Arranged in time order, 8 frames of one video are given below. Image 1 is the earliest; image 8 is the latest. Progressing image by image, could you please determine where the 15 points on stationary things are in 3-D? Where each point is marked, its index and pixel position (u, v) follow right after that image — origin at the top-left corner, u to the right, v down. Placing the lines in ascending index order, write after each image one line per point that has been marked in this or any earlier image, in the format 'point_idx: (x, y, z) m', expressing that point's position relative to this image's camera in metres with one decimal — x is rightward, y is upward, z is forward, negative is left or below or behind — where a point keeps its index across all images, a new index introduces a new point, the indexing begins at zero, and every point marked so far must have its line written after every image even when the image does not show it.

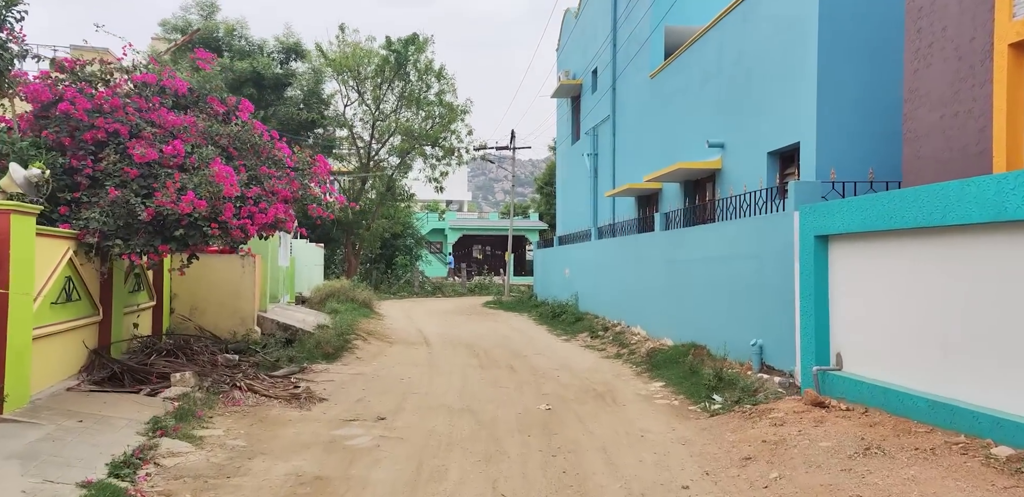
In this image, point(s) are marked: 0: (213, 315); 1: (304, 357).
0: (-5.0, -1.1, +15.4) m
1: (-3.3, -1.7, +14.5) m
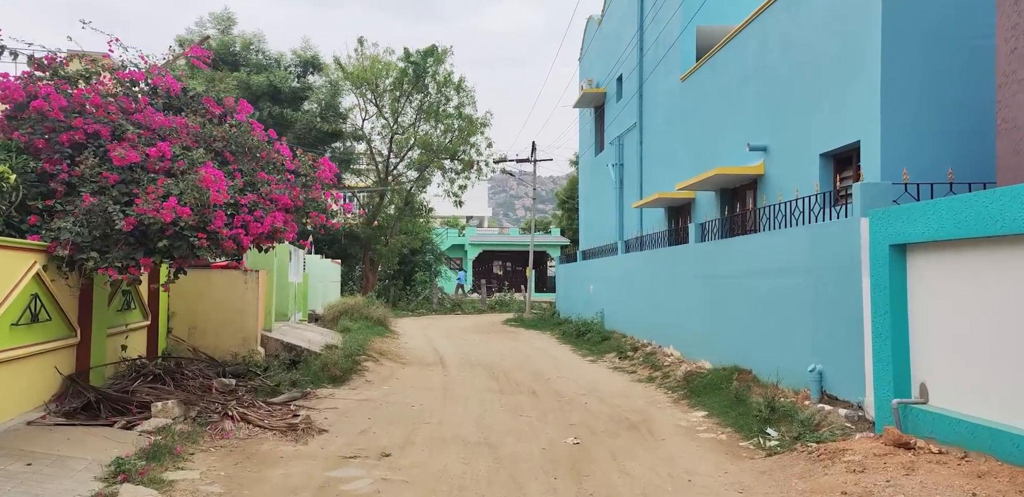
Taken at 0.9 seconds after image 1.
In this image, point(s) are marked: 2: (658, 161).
0: (-4.6, -1.3, +14.3) m
1: (-2.9, -1.9, +13.4) m
2: (+3.0, +1.8, +19.0) m
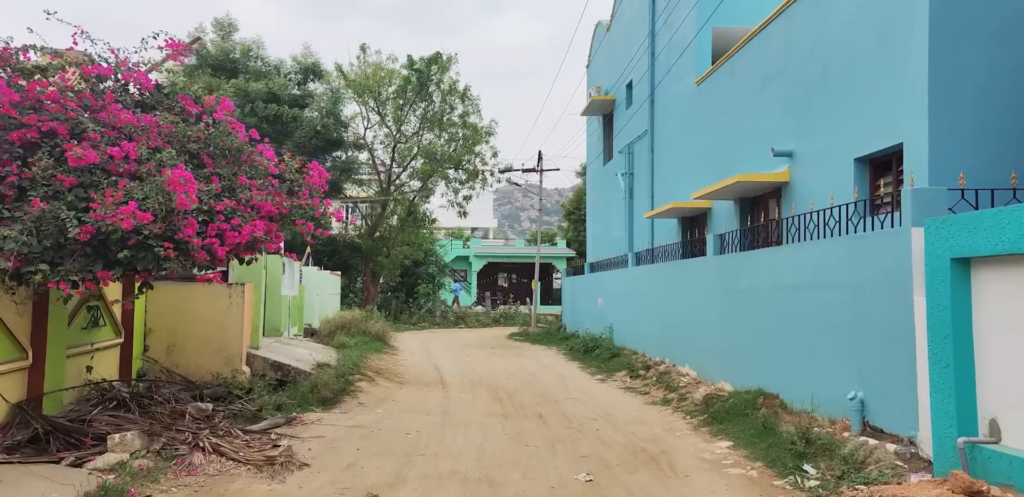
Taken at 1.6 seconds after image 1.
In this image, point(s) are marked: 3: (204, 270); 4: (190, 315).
0: (-4.6, -1.5, +13.4) m
1: (-2.9, -2.1, +12.4) m
2: (+3.1, +1.6, +18.0) m
3: (-3.0, -0.2, +9.1) m
4: (-4.6, -1.0, +13.4) m
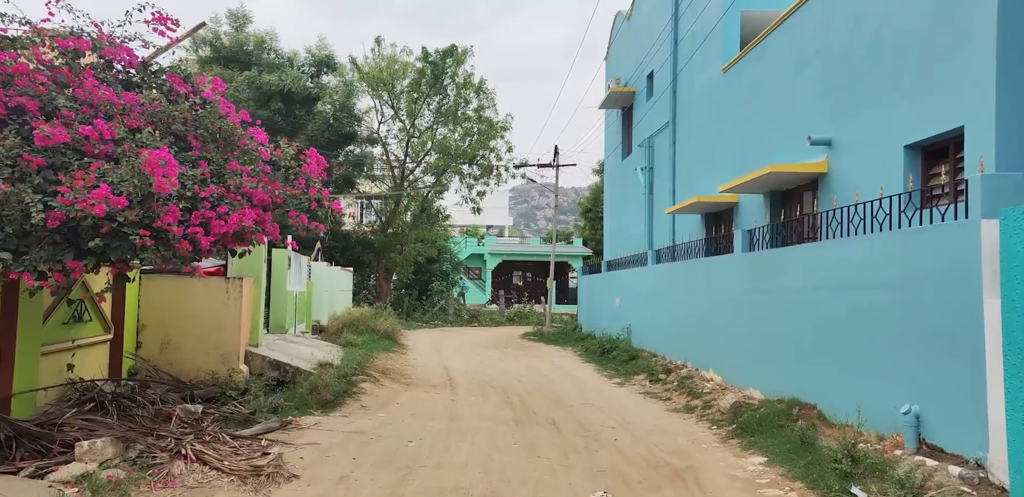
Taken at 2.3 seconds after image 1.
0: (-4.4, -1.4, +12.6) m
1: (-2.7, -2.0, +11.6) m
2: (+3.4, +1.6, +17.1) m
3: (-2.9, -0.1, +8.3) m
4: (-4.4, -0.8, +12.6) m
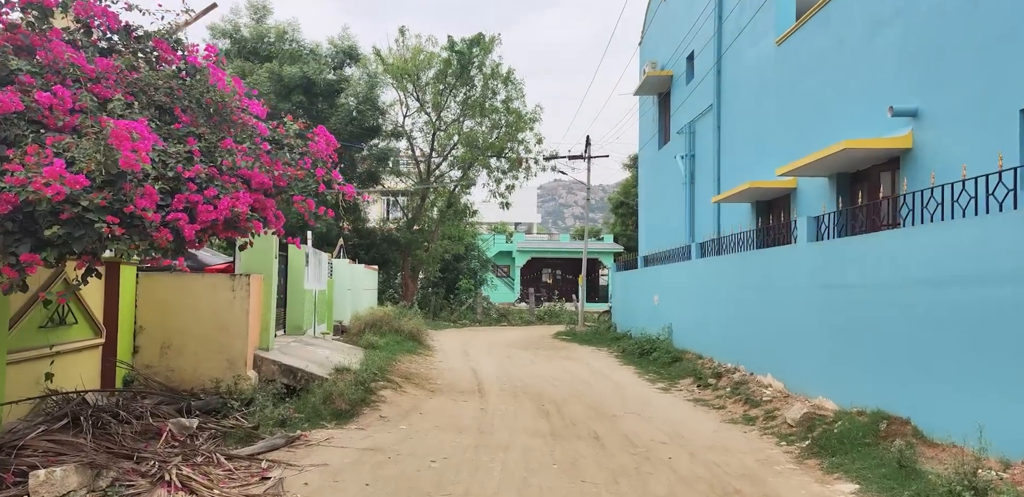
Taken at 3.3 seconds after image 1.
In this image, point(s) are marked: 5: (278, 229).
0: (-3.9, -1.3, +11.4) m
1: (-2.3, -1.9, +10.3) m
2: (+3.9, +1.7, +15.7) m
3: (-2.6, 0.0, +7.1) m
4: (-4.0, -0.8, +11.4) m
5: (-2.1, +0.2, +8.4) m
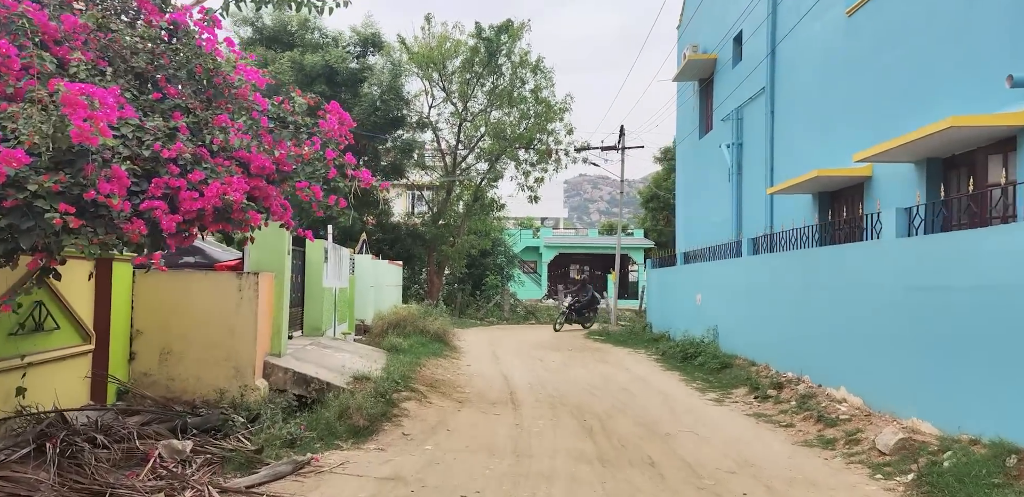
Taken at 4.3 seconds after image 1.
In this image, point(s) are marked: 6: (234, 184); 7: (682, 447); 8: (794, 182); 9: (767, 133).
0: (-3.5, -1.3, +10.2) m
1: (-1.9, -1.8, +9.1) m
2: (+4.5, +1.8, +14.2) m
3: (-2.3, 0.0, +5.8) m
4: (-3.6, -0.7, +10.2) m
5: (-1.7, +0.2, +7.1) m
6: (-1.8, +0.4, +6.0) m
7: (+1.7, -2.0, +9.5) m
8: (+4.1, +1.0, +13.8) m
9: (+4.6, +2.1, +16.7) m
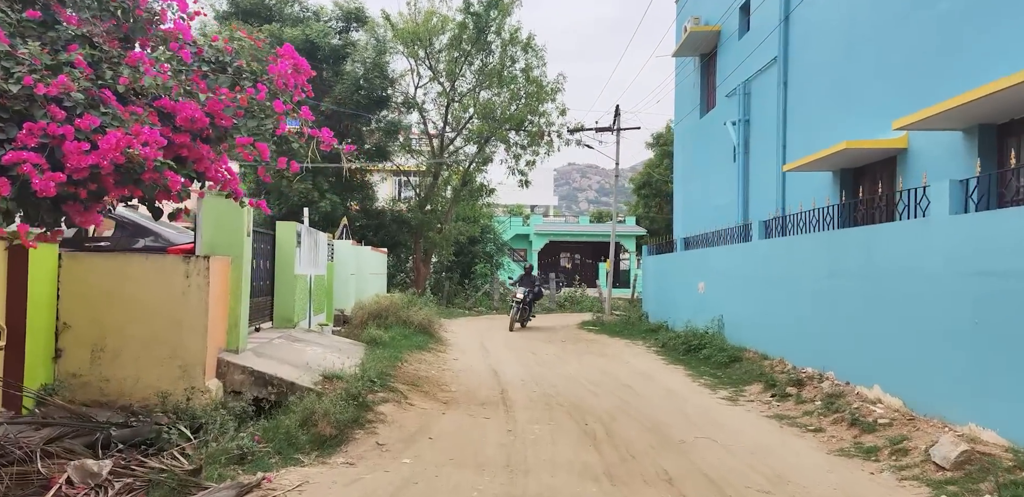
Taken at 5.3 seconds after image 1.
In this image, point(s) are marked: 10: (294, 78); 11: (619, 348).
0: (-3.6, -1.1, +8.8) m
1: (-2.0, -1.7, +7.7) m
2: (+4.3, +2.0, +12.9) m
3: (-2.3, +0.1, +4.4) m
4: (-3.7, -0.5, +8.8) m
5: (-1.8, +0.4, +5.7) m
6: (-1.9, +0.6, +4.6) m
7: (+1.7, -1.8, +8.2) m
8: (+4.0, +1.2, +12.4) m
9: (+4.4, +2.3, +15.4) m
10: (-1.5, +1.2, +6.2) m
11: (+2.2, -2.0, +18.8) m
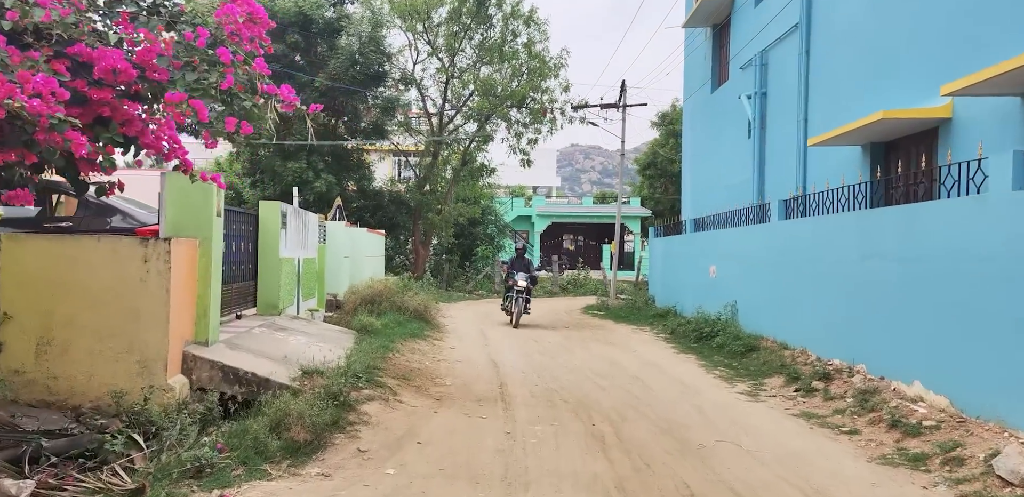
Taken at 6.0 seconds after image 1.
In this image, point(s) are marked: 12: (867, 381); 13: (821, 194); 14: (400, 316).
0: (-3.6, -0.9, +7.8) m
1: (-2.0, -1.5, +6.7) m
2: (+4.4, +2.3, +11.8) m
3: (-2.3, +0.2, +3.4) m
4: (-3.7, -0.4, +7.8) m
5: (-1.8, +0.5, +4.7) m
6: (-1.9, +0.6, +3.6) m
7: (+1.7, -1.7, +7.2) m
8: (+4.0, +1.5, +11.4) m
9: (+4.4, +2.6, +14.3) m
10: (-1.5, +1.3, +5.1) m
11: (+2.2, -1.7, +17.8) m
12: (+3.8, -1.4, +9.9) m
13: (+4.1, +0.7, +12.4) m
14: (-2.0, -1.2, +16.8) m
